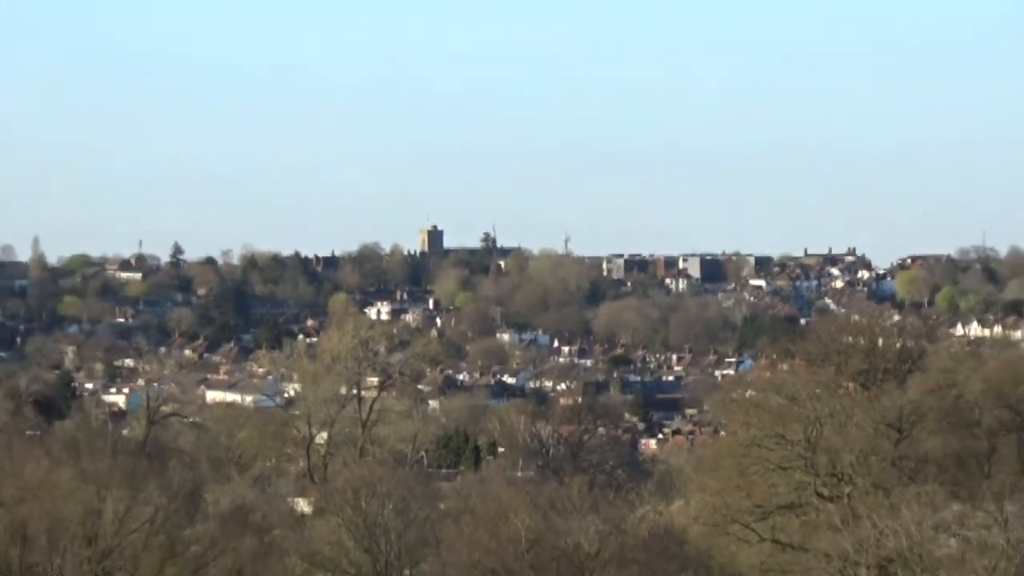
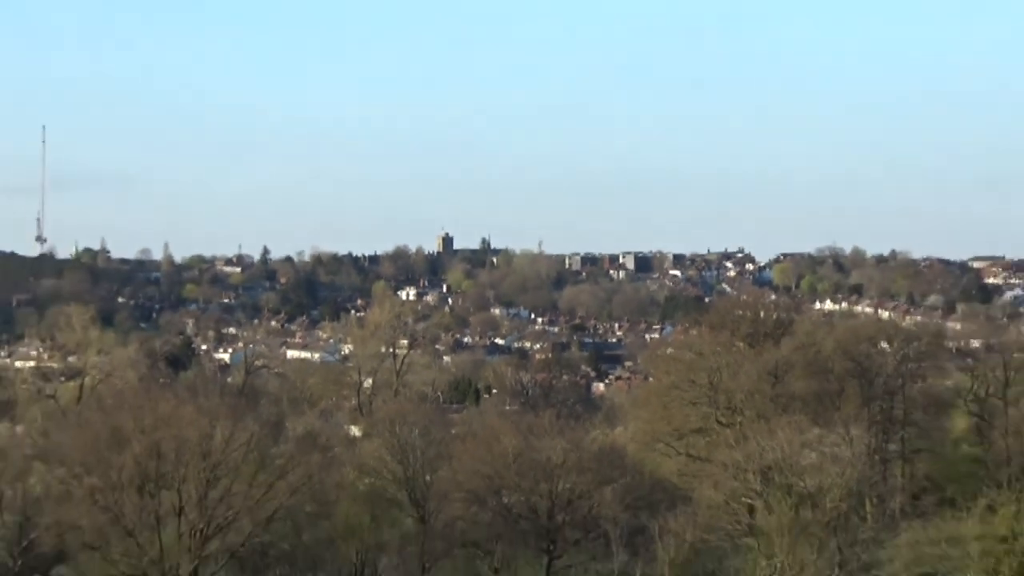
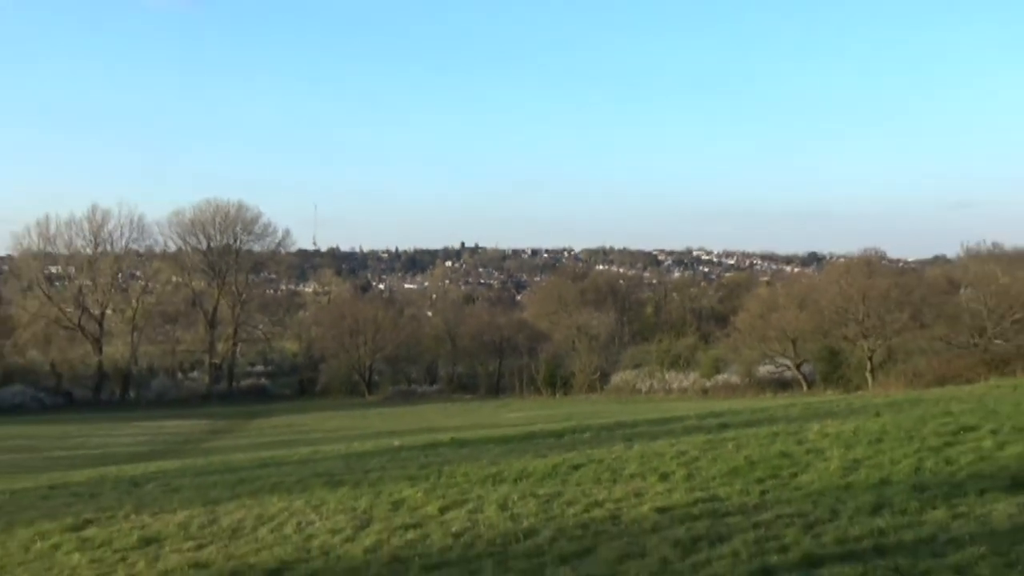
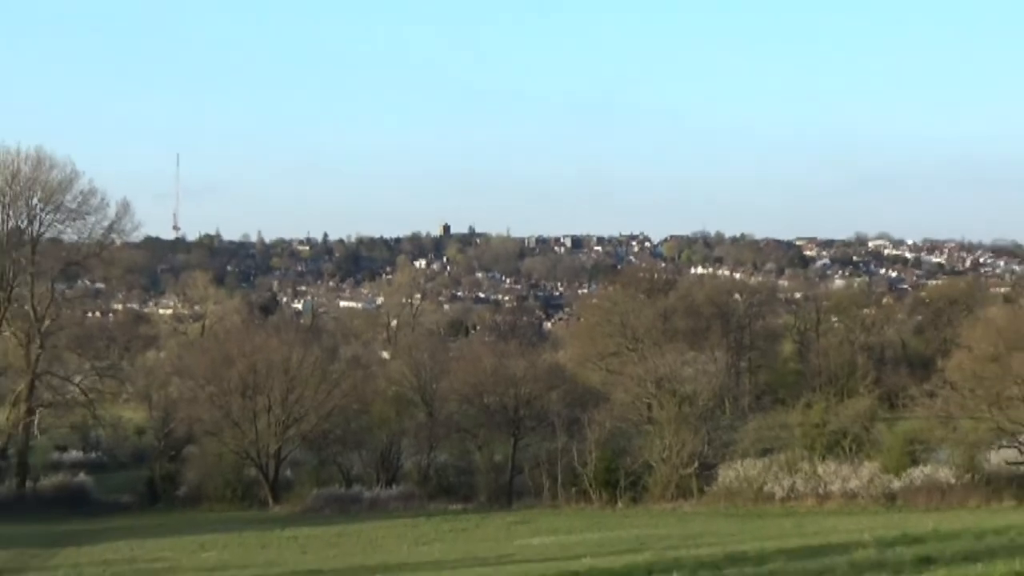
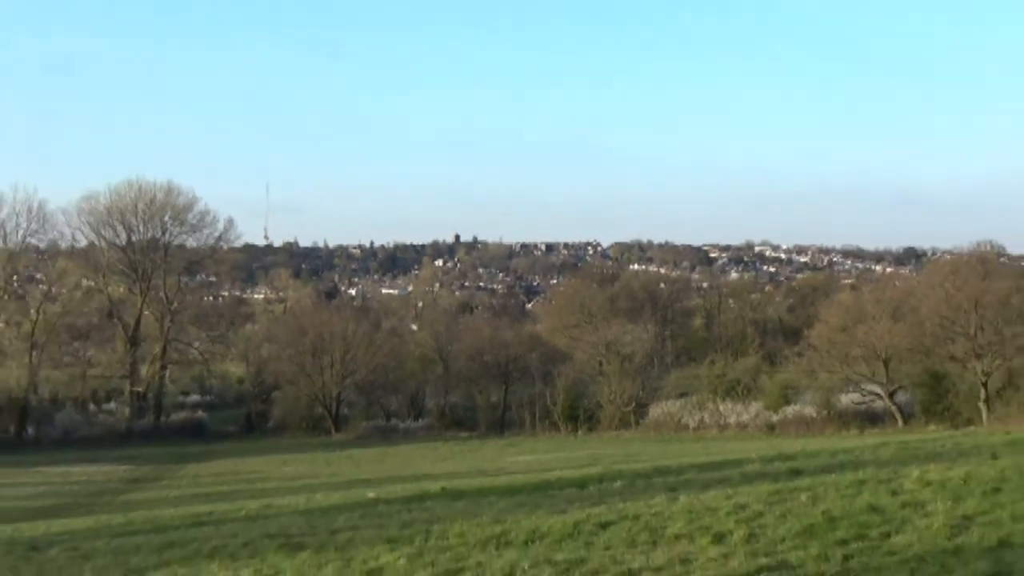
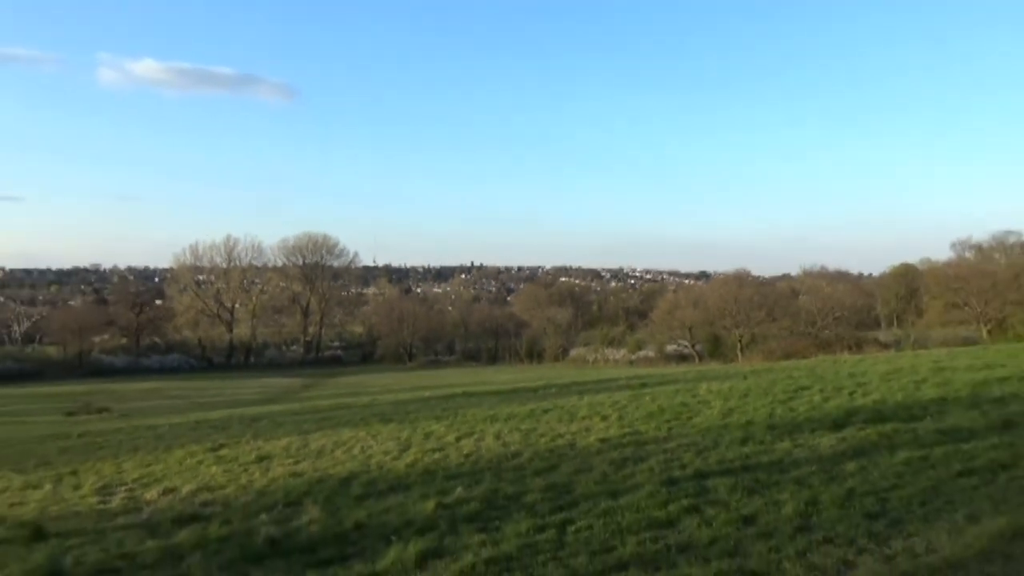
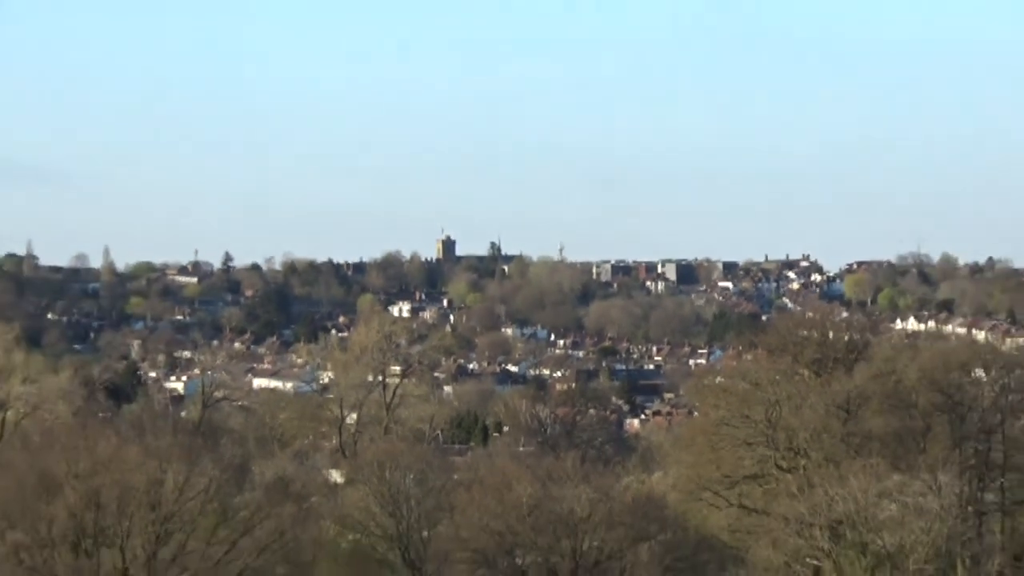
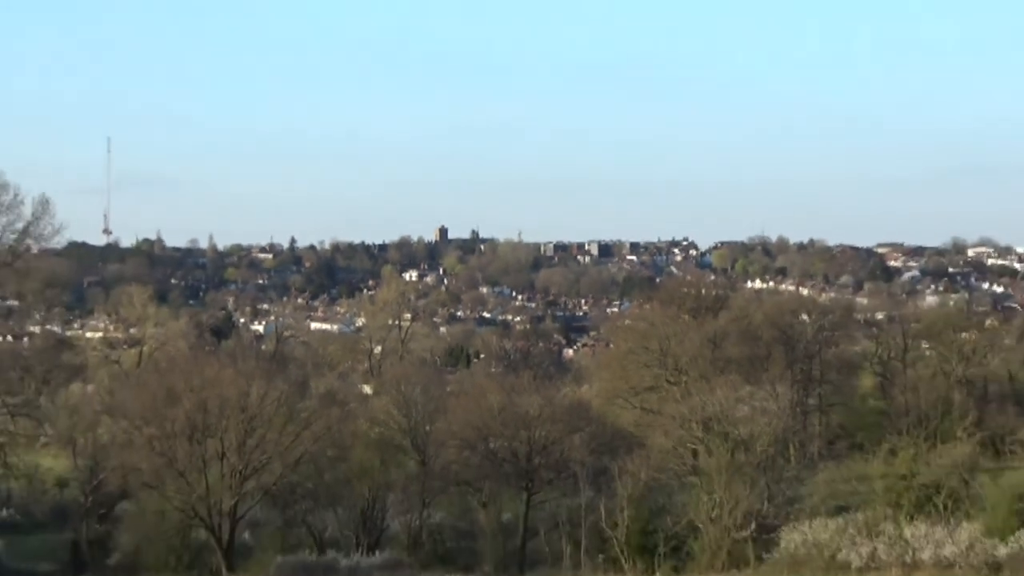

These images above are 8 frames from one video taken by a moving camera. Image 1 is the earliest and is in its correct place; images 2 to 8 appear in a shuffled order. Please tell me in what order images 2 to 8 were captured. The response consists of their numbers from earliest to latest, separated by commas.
7, 2, 8, 4, 5, 3, 6
